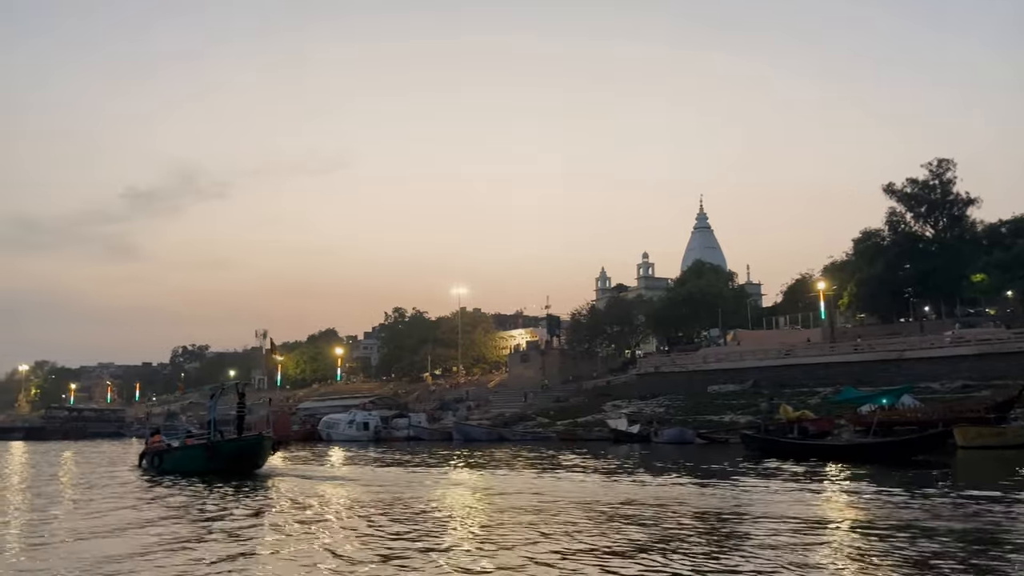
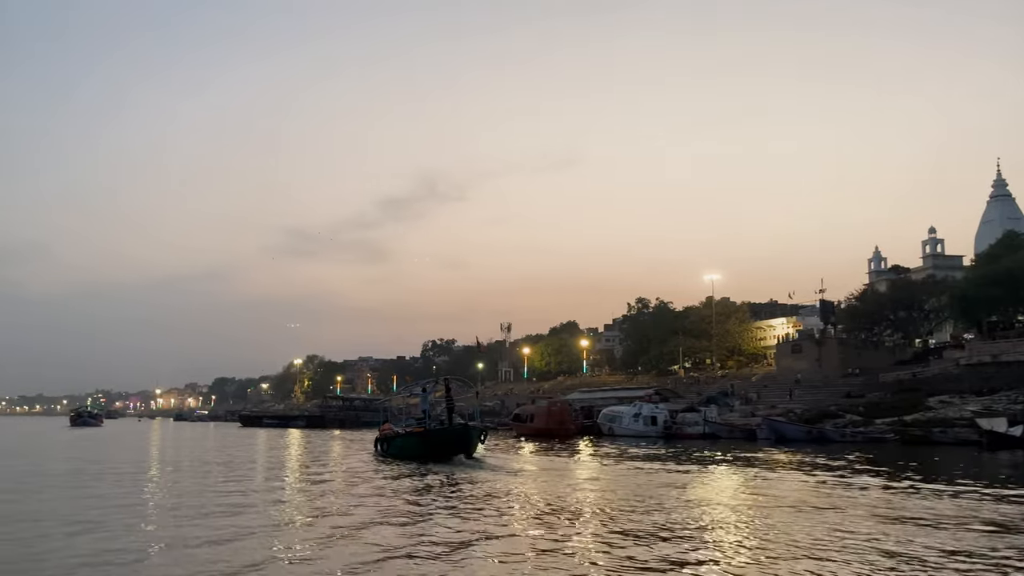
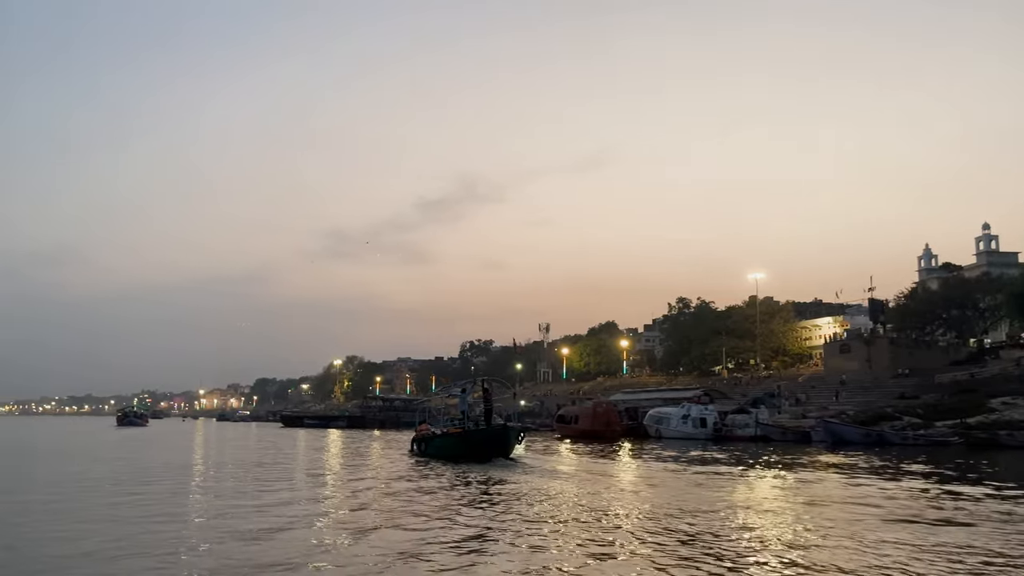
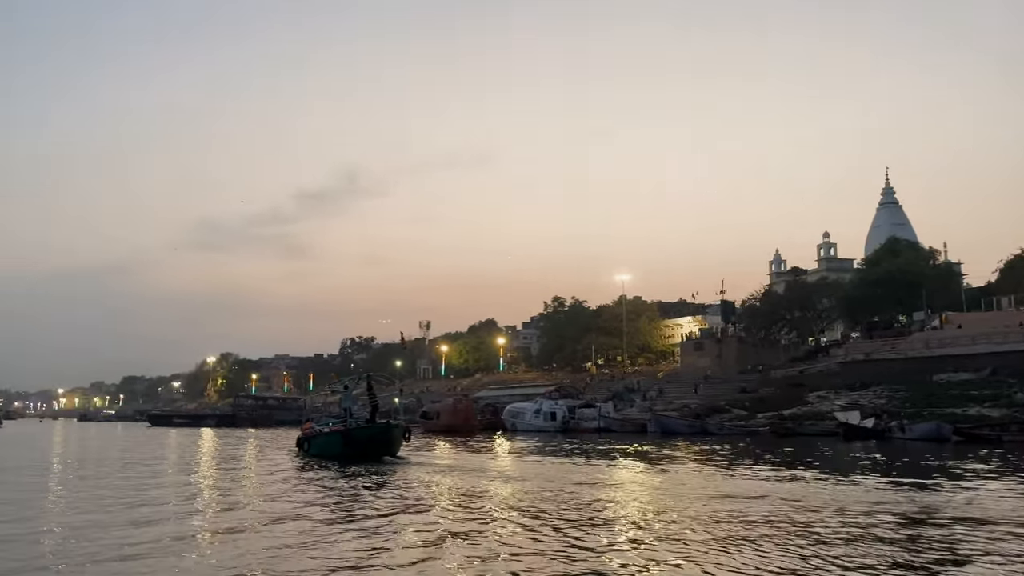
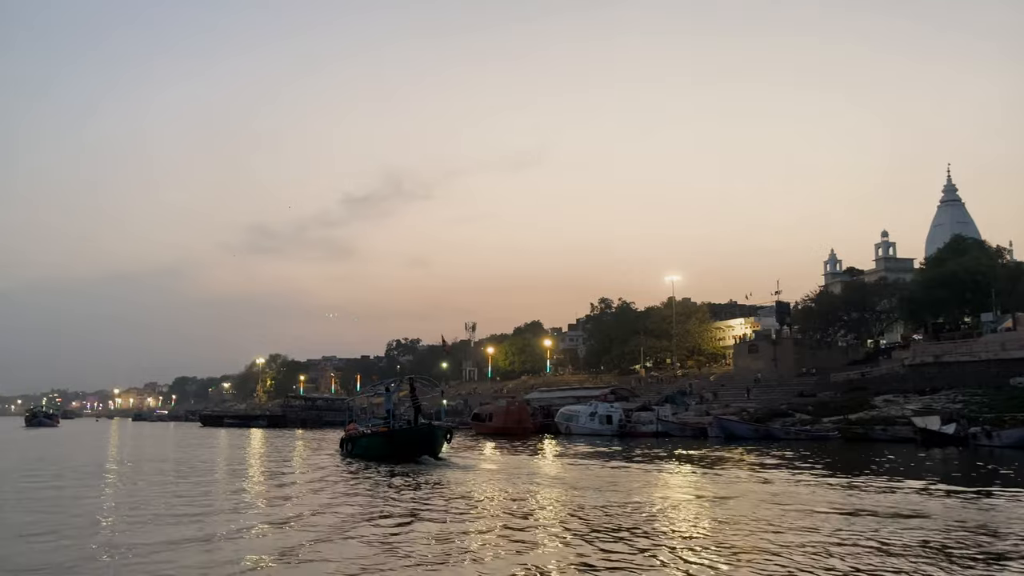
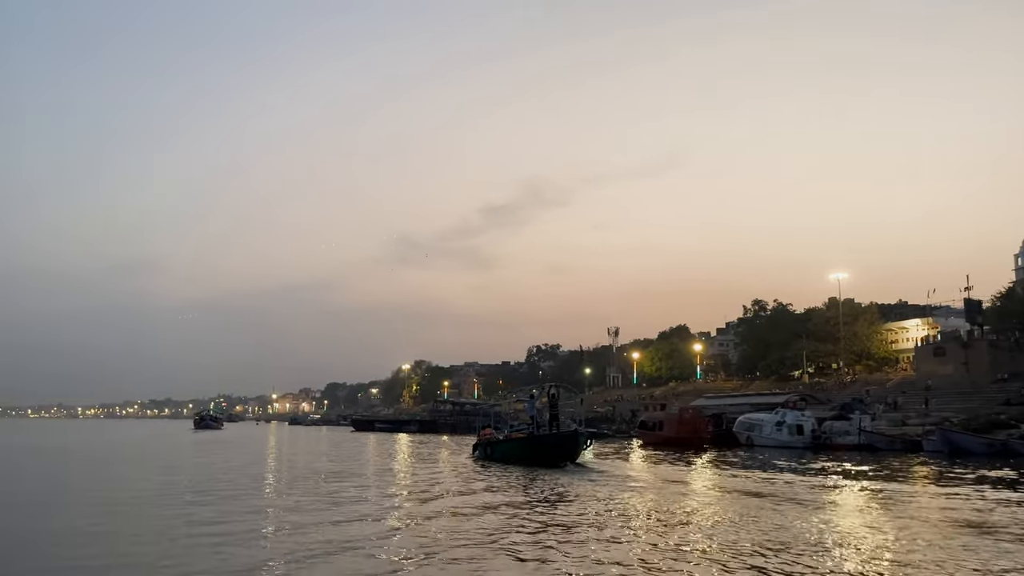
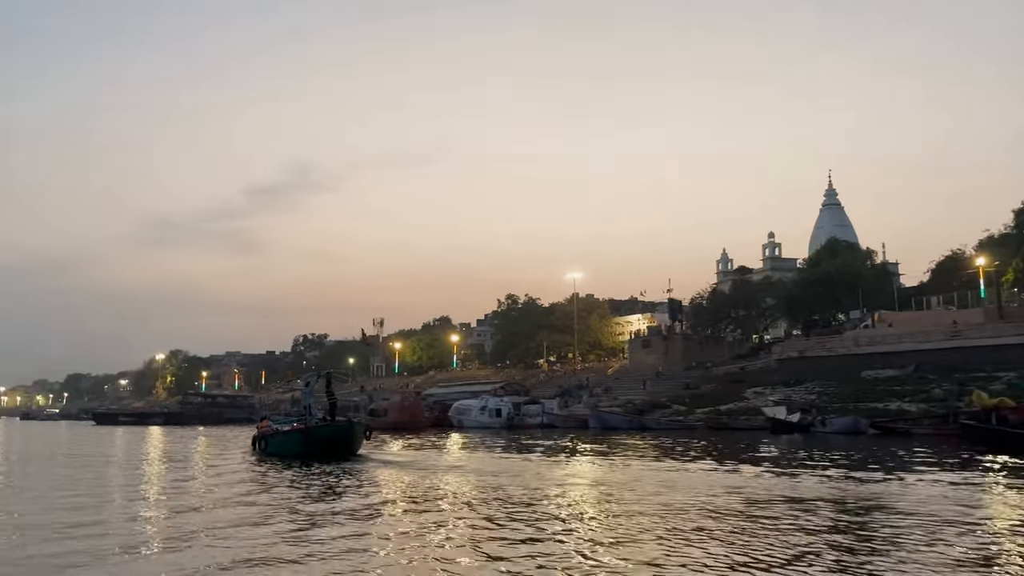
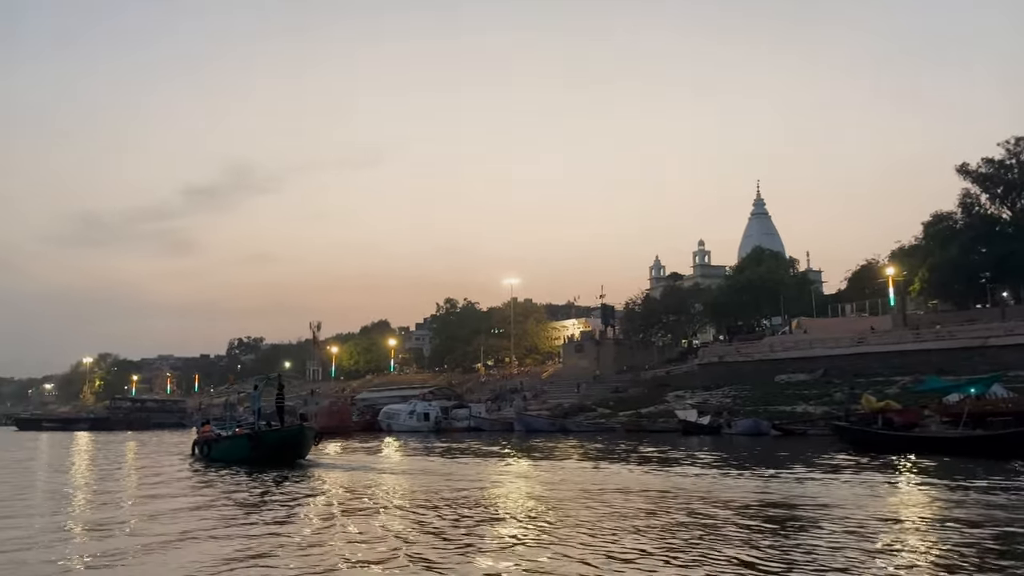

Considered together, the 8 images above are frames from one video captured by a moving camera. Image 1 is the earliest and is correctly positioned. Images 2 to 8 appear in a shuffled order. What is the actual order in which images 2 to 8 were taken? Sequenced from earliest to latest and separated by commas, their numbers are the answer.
8, 7, 4, 5, 2, 3, 6
